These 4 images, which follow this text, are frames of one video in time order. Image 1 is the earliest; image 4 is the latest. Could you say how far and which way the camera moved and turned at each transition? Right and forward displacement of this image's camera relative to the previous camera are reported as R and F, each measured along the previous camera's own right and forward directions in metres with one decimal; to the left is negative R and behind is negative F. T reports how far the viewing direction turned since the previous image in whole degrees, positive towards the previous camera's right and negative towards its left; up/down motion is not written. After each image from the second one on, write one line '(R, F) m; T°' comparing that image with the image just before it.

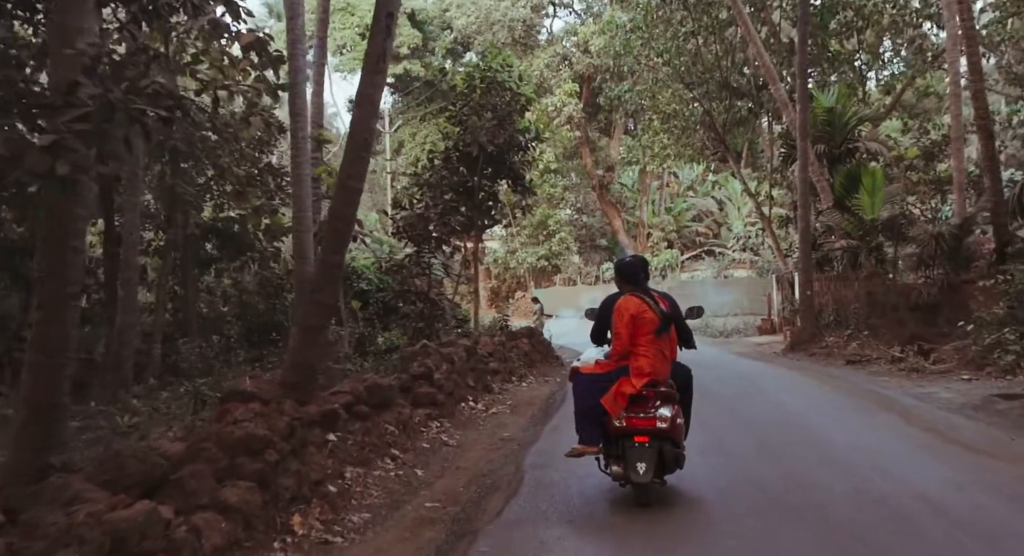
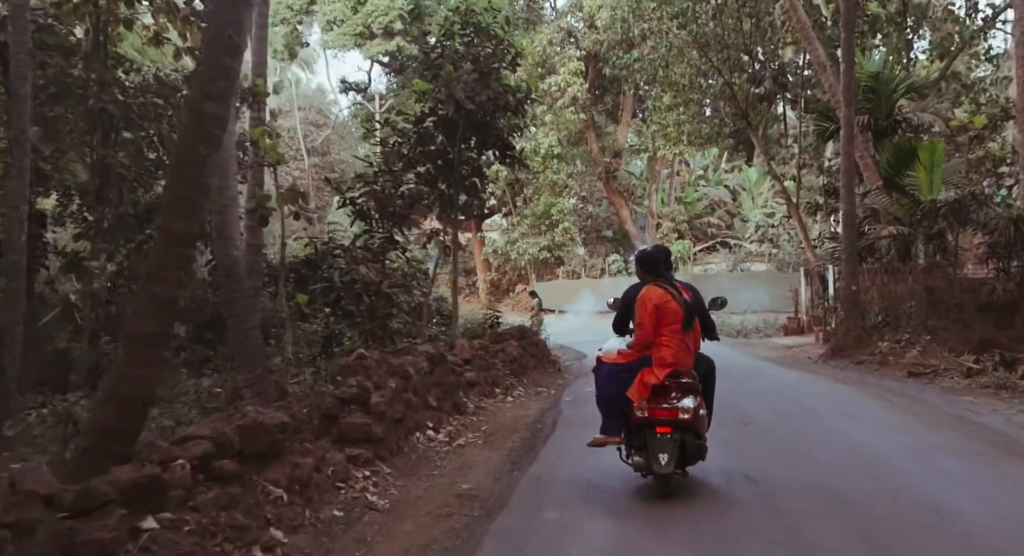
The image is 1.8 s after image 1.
(+0.3, +2.5) m; 0°
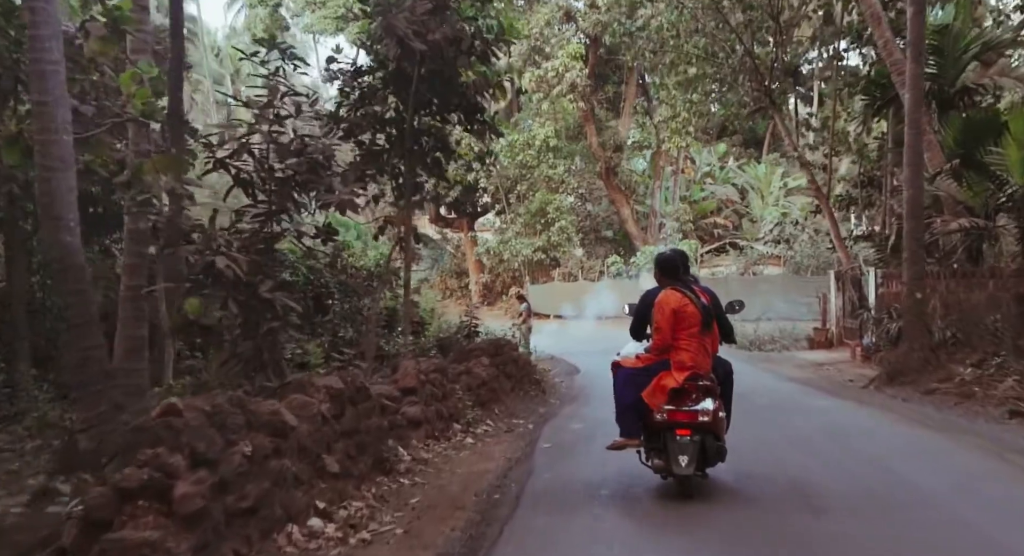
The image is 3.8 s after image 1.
(+0.4, +2.8) m; 0°
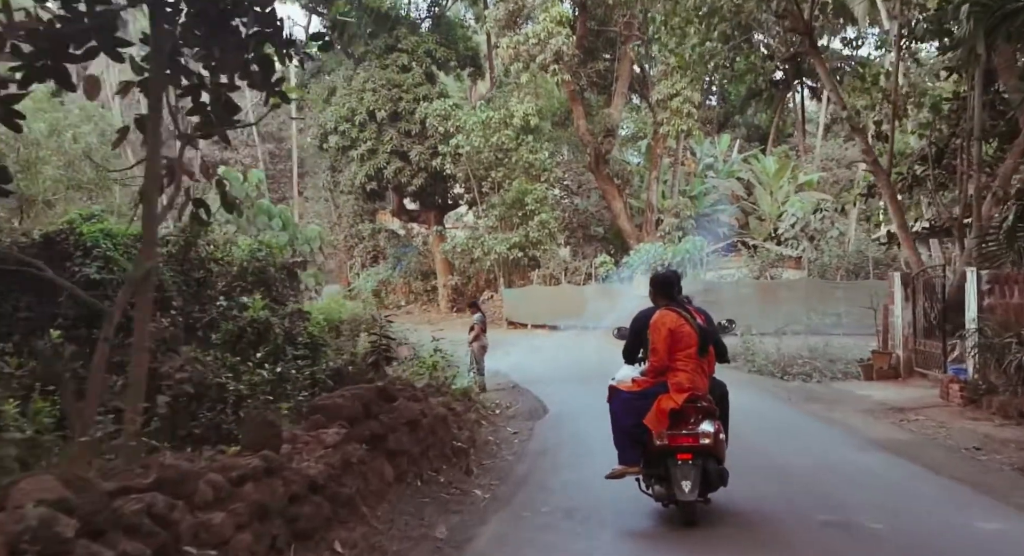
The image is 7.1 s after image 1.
(+0.7, +5.0) m; 0°
